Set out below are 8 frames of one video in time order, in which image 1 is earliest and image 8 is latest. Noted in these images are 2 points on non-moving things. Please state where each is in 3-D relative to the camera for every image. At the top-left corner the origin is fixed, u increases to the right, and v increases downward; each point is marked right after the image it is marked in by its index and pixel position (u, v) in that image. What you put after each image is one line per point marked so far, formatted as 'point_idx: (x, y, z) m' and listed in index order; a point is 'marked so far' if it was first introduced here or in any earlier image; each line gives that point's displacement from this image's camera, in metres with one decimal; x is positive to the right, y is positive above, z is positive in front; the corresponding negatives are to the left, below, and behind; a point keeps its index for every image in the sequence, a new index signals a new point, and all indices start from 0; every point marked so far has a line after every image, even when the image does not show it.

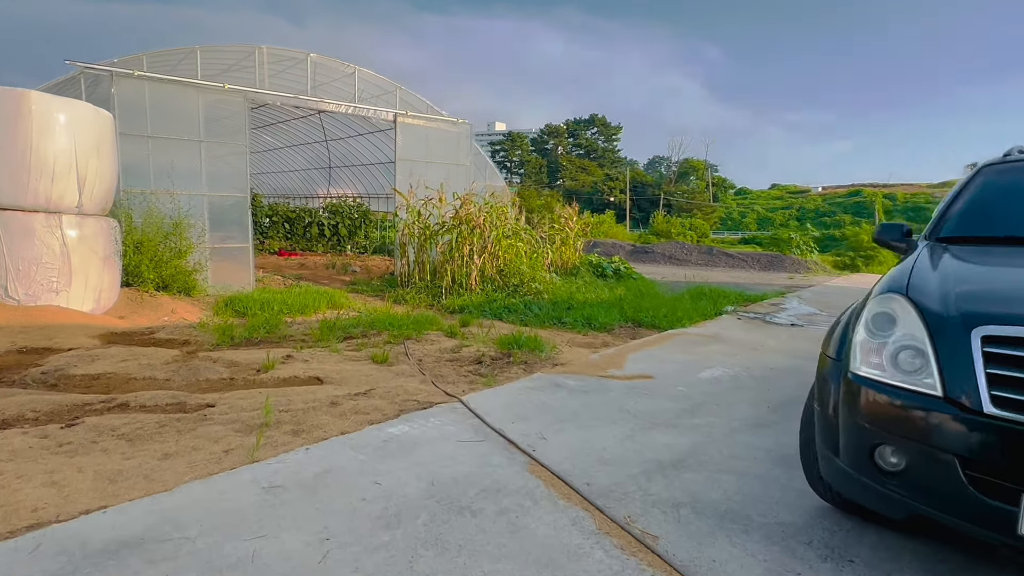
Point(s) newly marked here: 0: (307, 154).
0: (-4.7, +3.0, +12.6) m
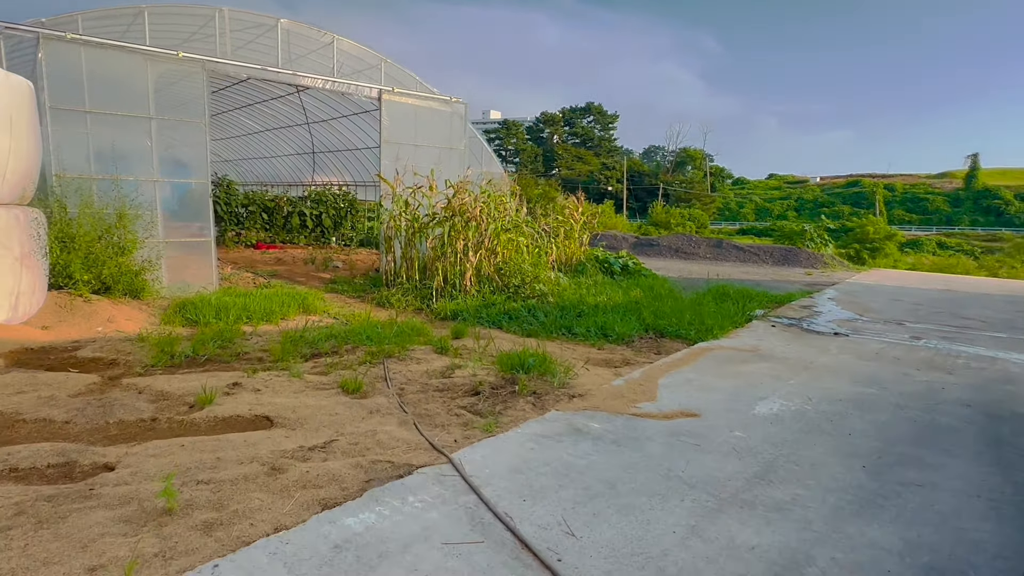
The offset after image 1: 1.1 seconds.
0: (-4.7, +3.1, +11.7) m
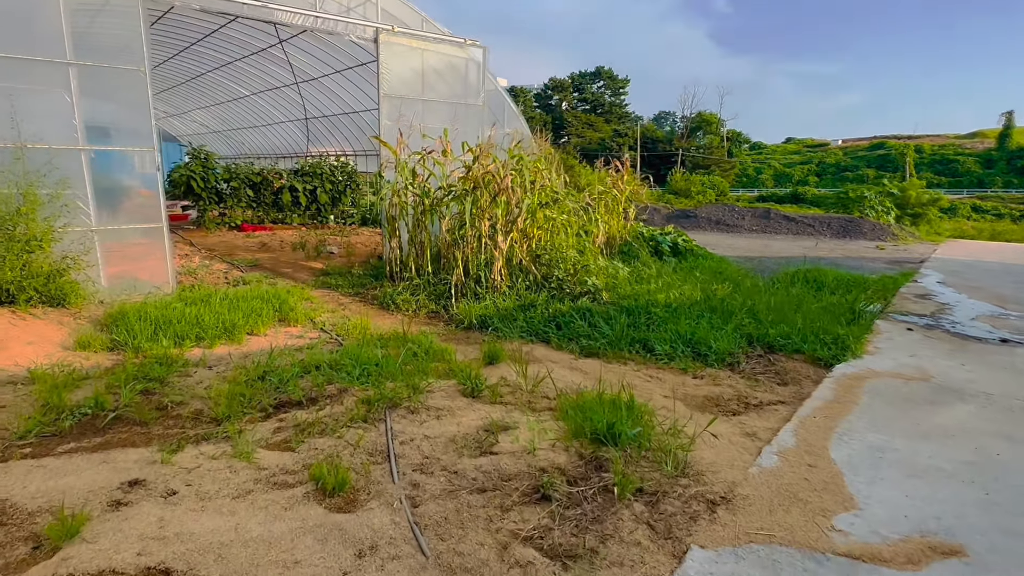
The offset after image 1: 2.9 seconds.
0: (-4.4, +3.4, +10.3) m
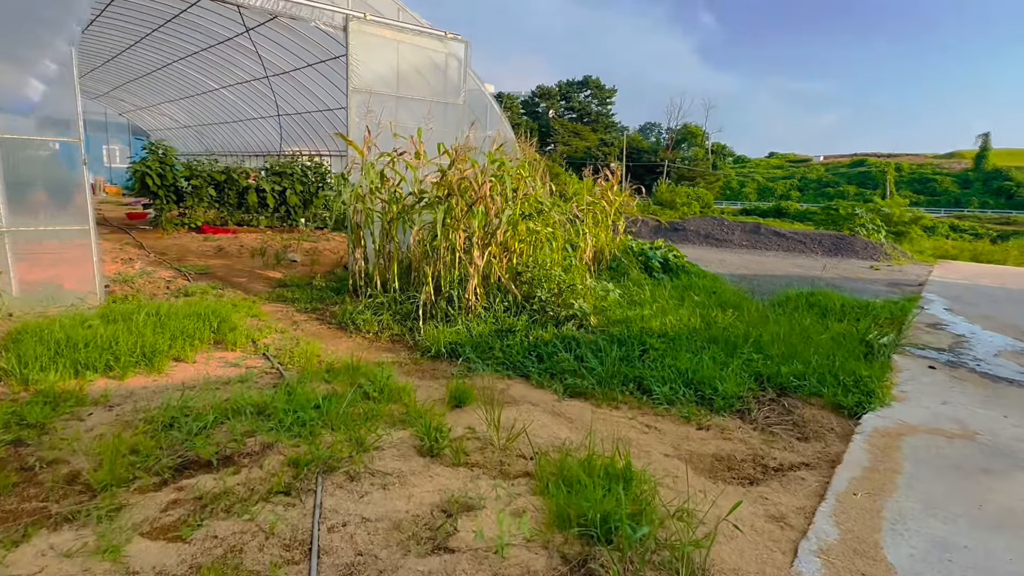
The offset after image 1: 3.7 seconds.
0: (-4.6, +3.3, +9.7) m
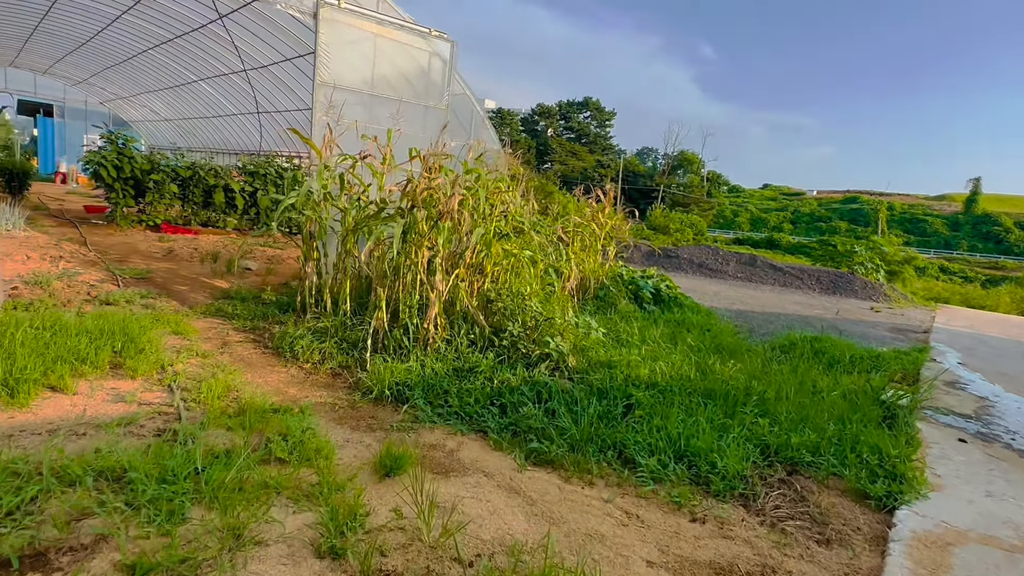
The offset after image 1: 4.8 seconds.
0: (-4.7, +3.2, +9.2) m
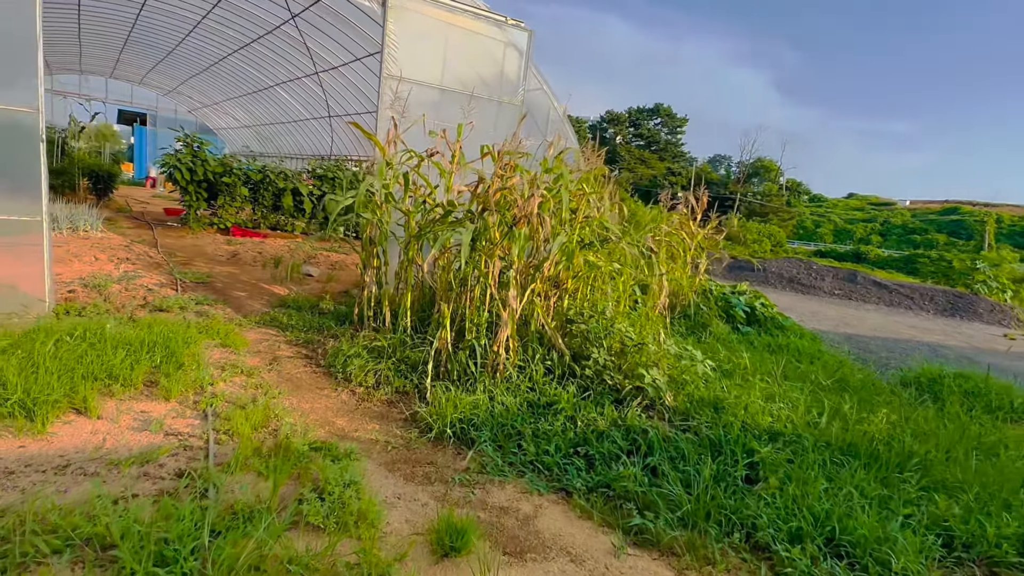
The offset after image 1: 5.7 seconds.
0: (-3.5, +3.2, +9.2) m
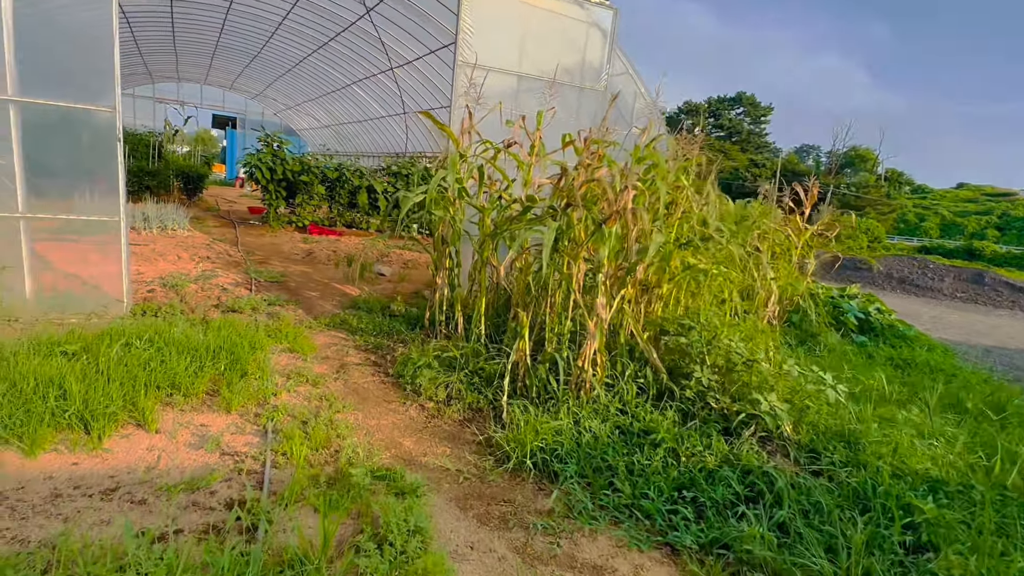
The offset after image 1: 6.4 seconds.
0: (-2.3, +3.2, +9.3) m
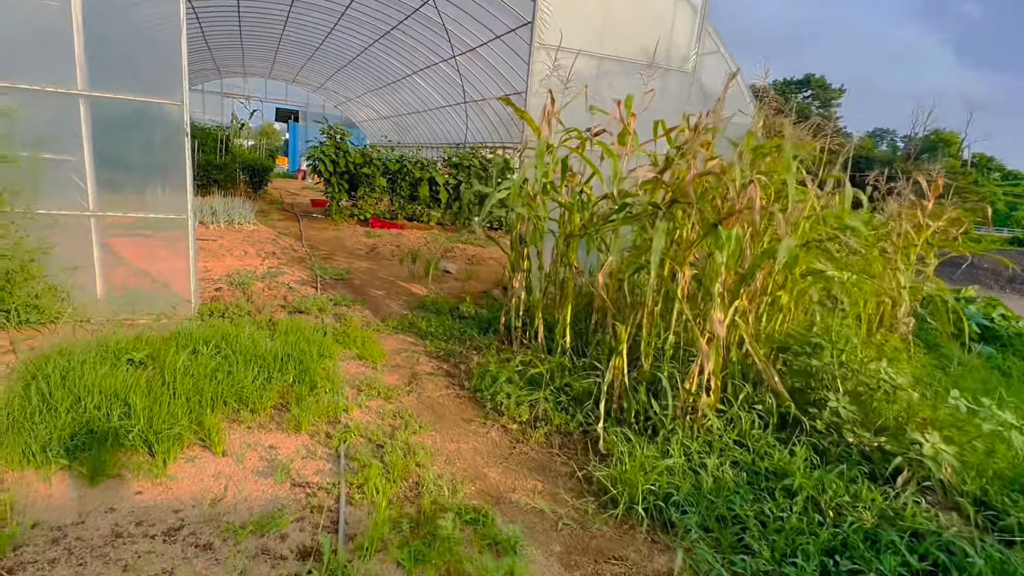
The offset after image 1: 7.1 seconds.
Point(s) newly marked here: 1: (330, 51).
0: (-1.2, +3.3, +9.1) m
1: (-3.4, +4.4, +10.5) m
